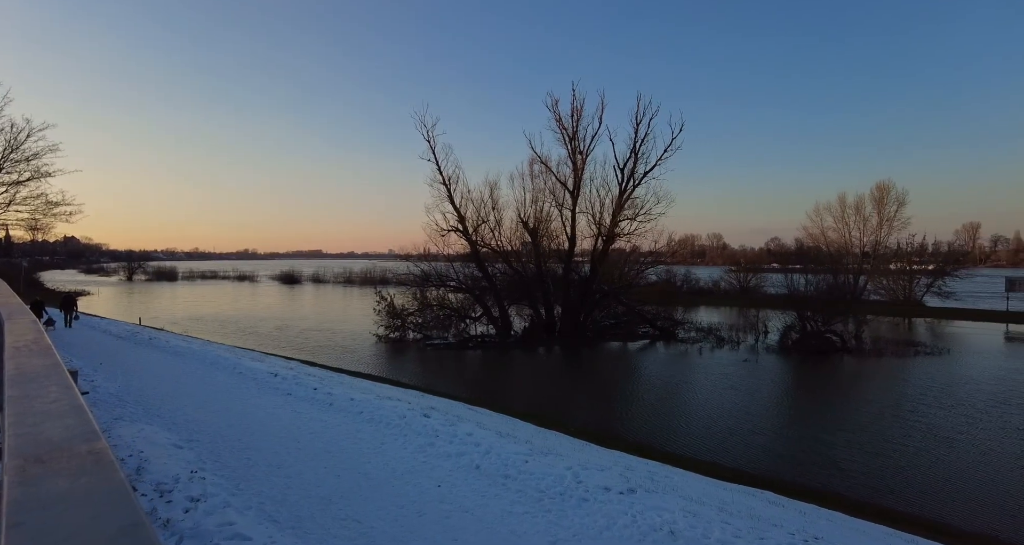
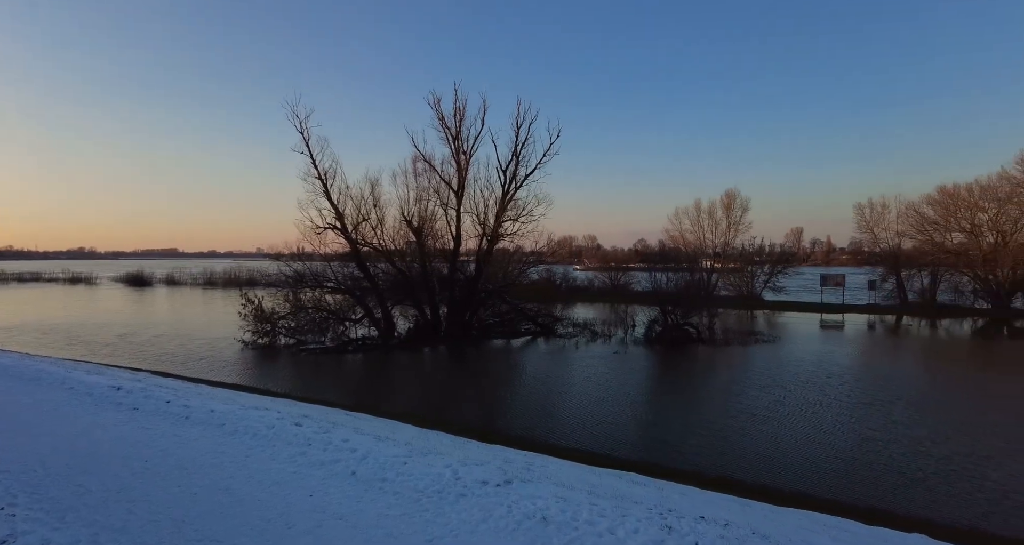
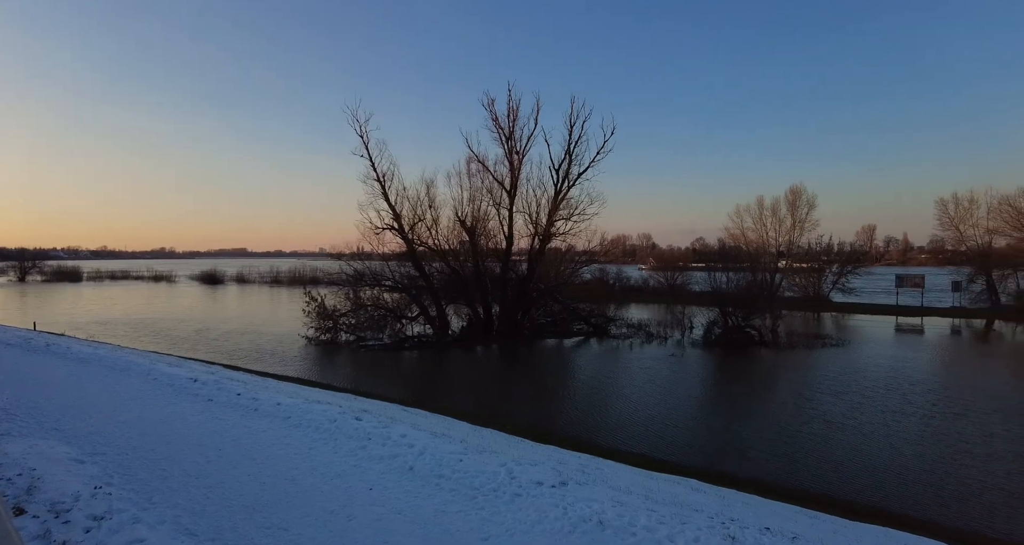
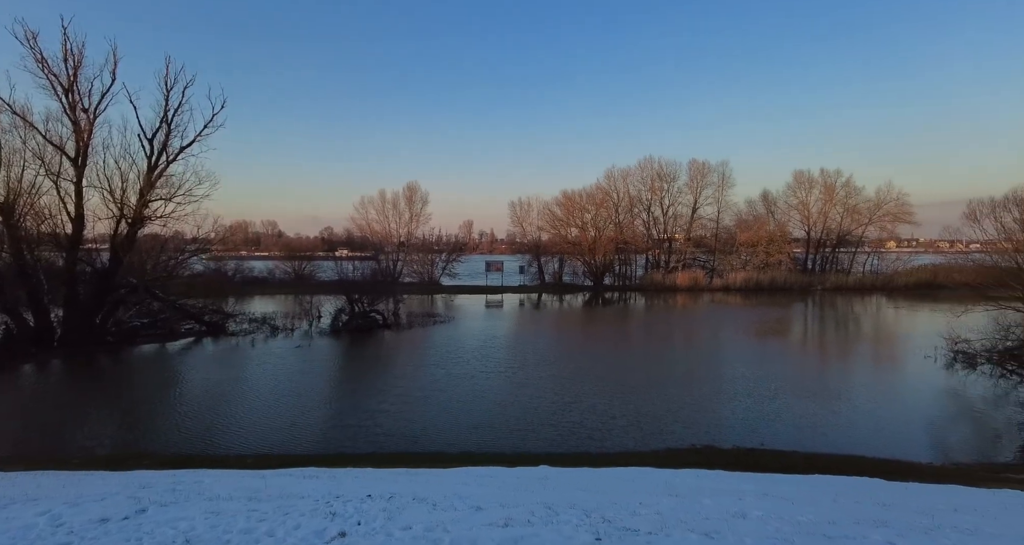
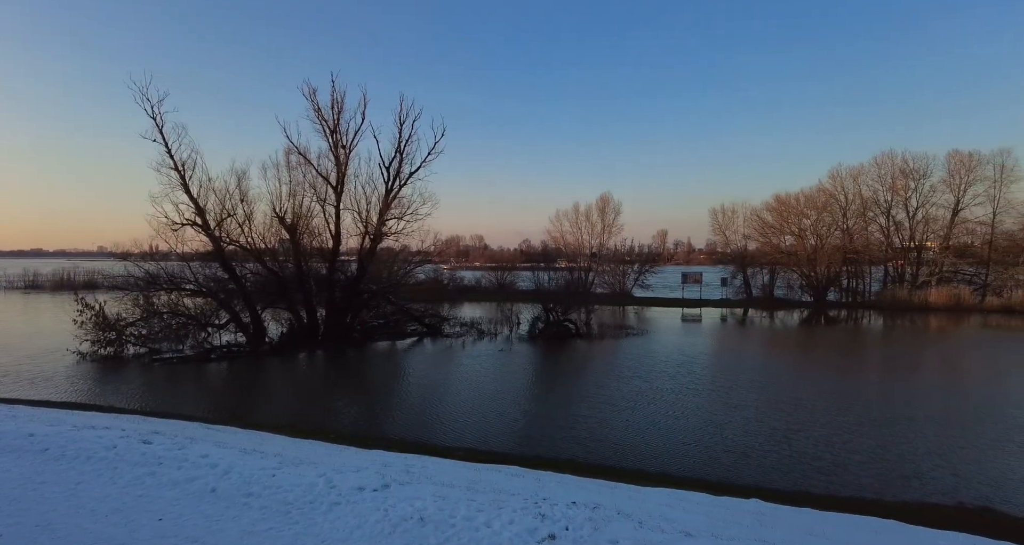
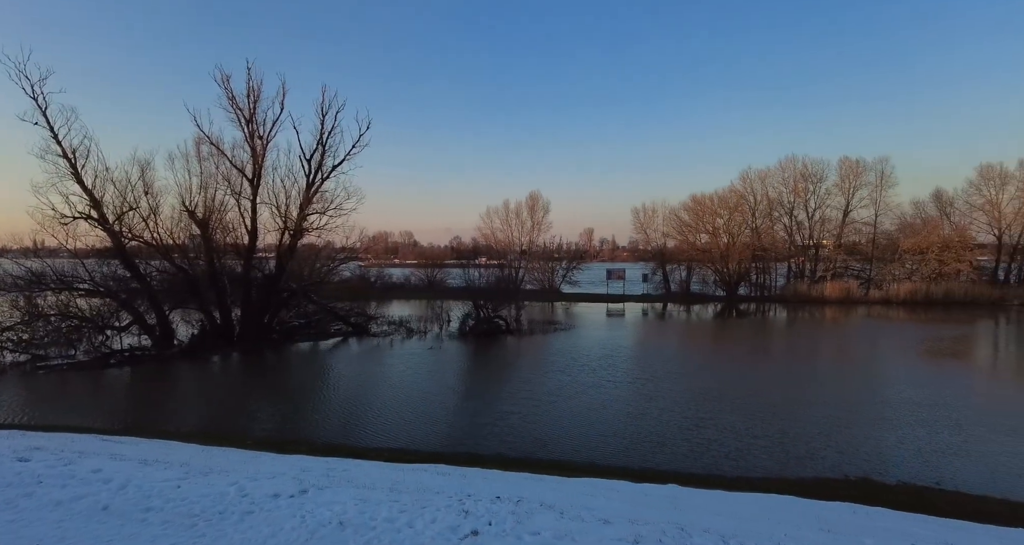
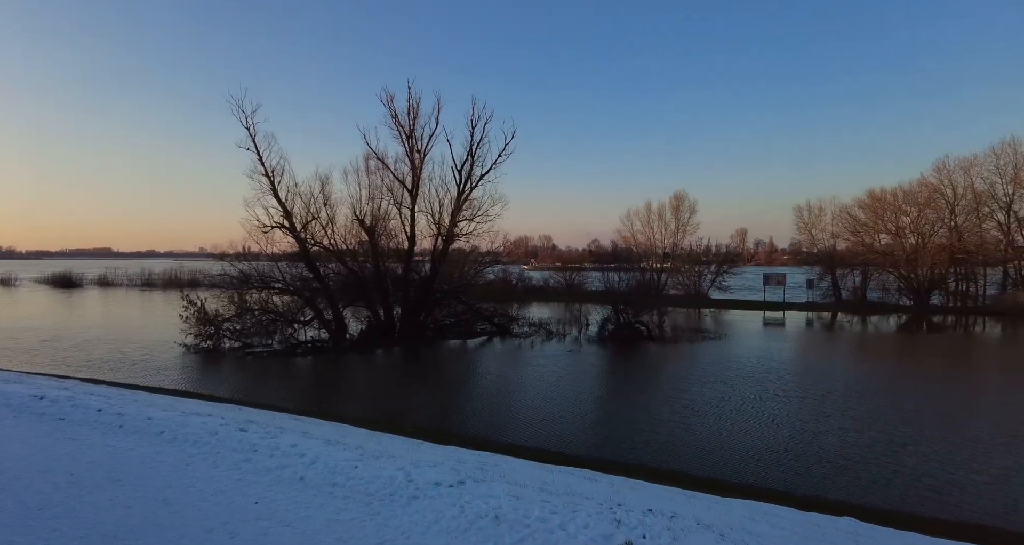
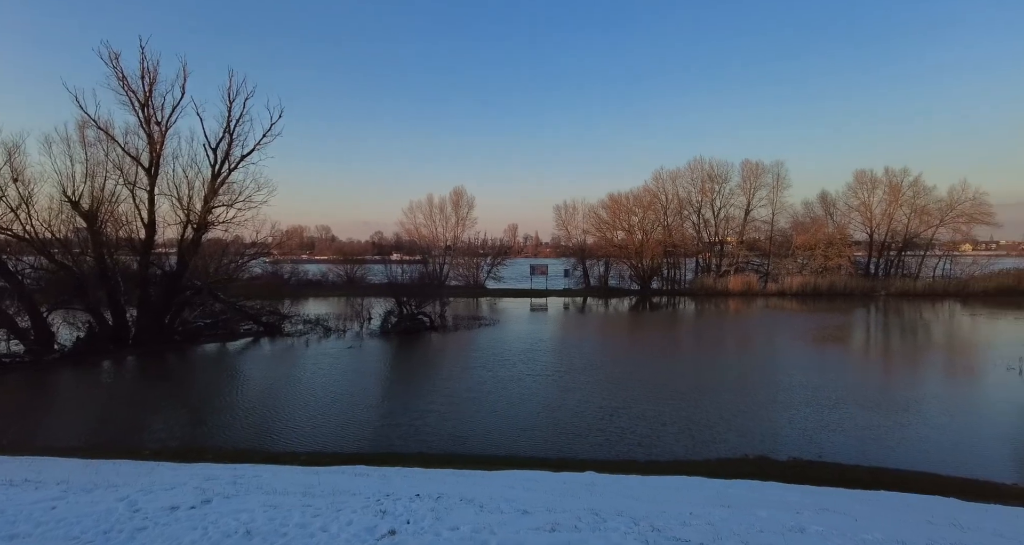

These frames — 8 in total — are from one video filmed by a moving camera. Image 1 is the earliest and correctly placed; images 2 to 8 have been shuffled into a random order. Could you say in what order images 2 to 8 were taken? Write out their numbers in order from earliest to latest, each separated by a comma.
3, 2, 7, 5, 6, 8, 4
